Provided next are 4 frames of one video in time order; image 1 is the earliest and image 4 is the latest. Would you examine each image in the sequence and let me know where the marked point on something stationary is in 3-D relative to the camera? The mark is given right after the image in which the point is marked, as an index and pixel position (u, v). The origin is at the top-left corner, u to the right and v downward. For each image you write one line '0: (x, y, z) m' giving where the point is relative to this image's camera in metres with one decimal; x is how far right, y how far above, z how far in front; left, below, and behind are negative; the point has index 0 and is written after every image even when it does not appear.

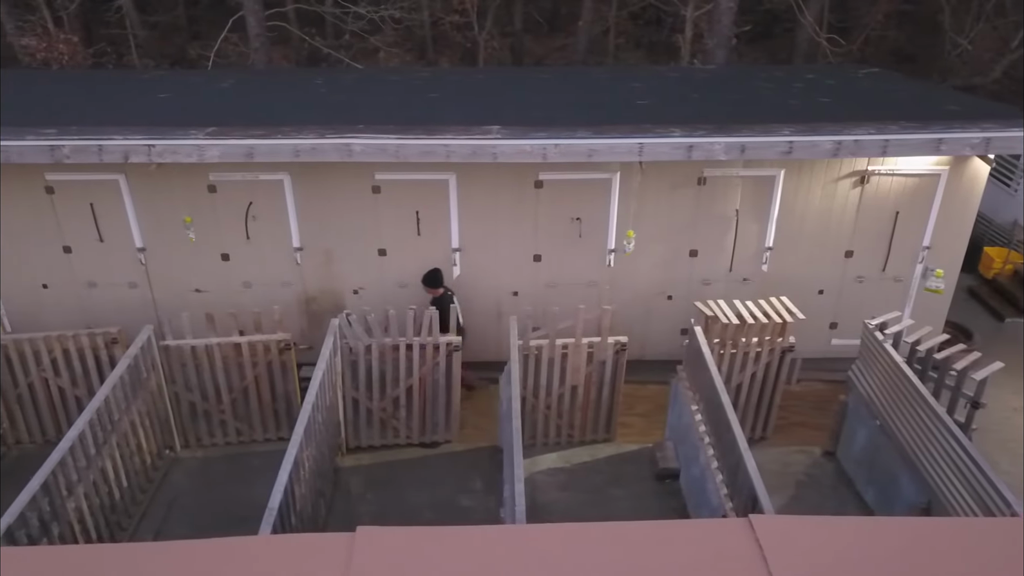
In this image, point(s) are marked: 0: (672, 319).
0: (+1.7, -0.3, +8.1) m
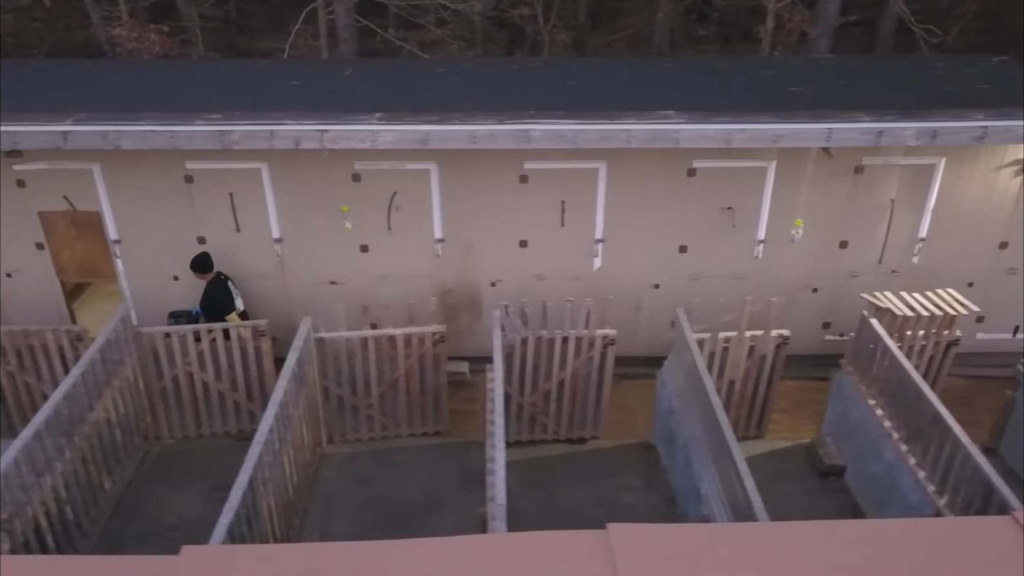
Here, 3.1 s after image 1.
0: (+3.2, -0.3, +7.9) m
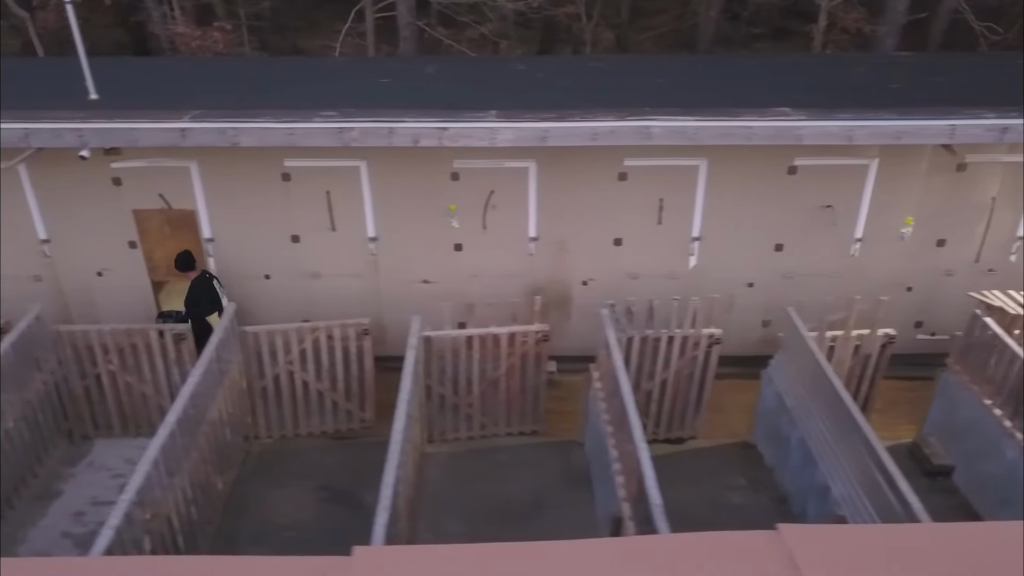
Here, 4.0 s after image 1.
0: (+4.2, -0.2, +7.8) m
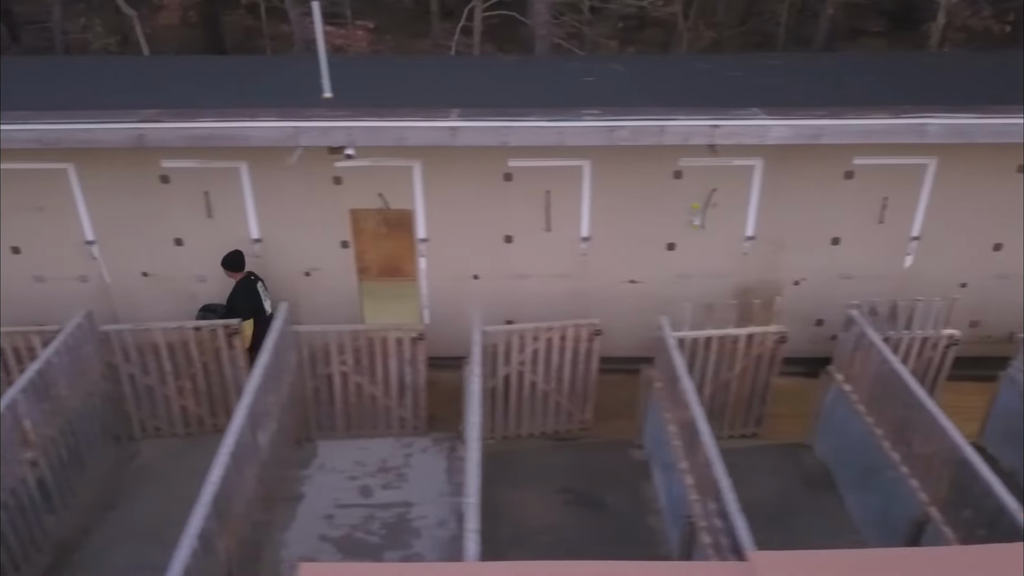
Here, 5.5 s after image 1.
0: (+6.3, -0.2, +7.7) m
